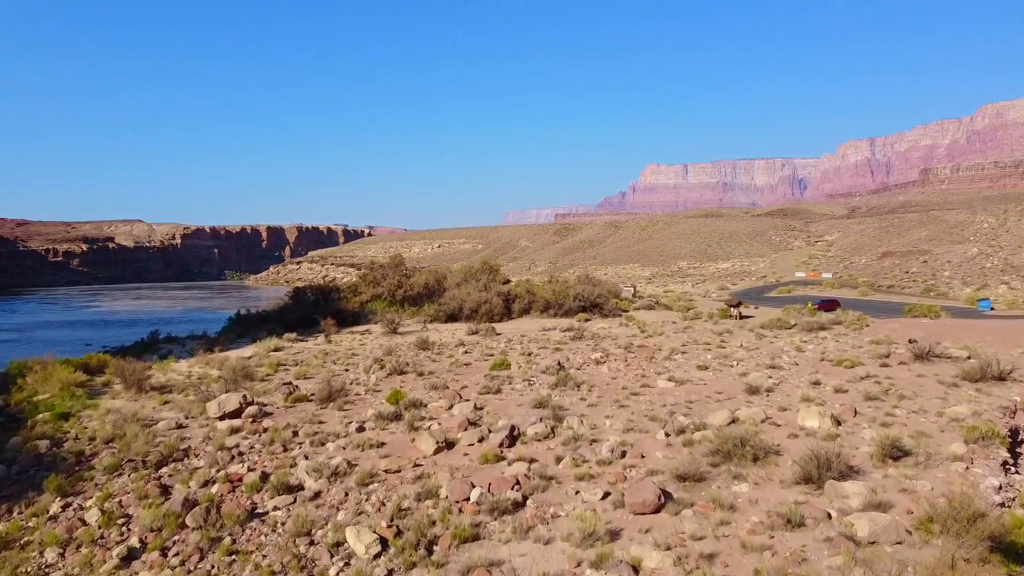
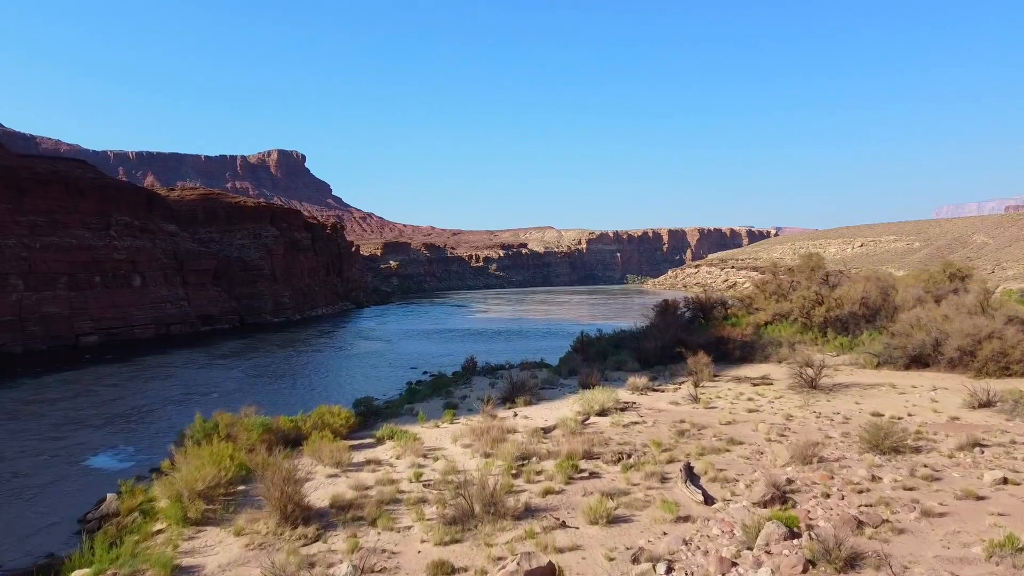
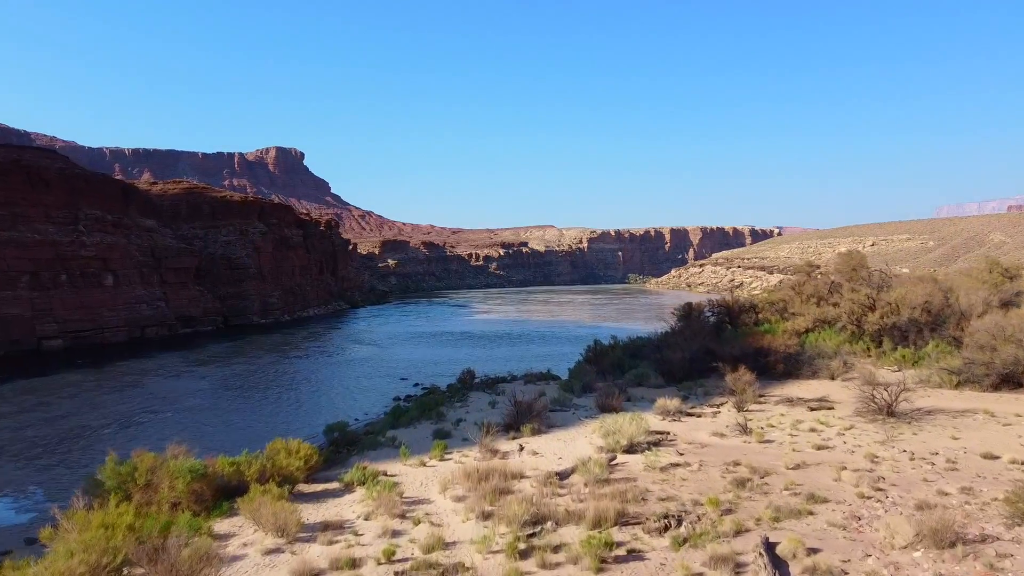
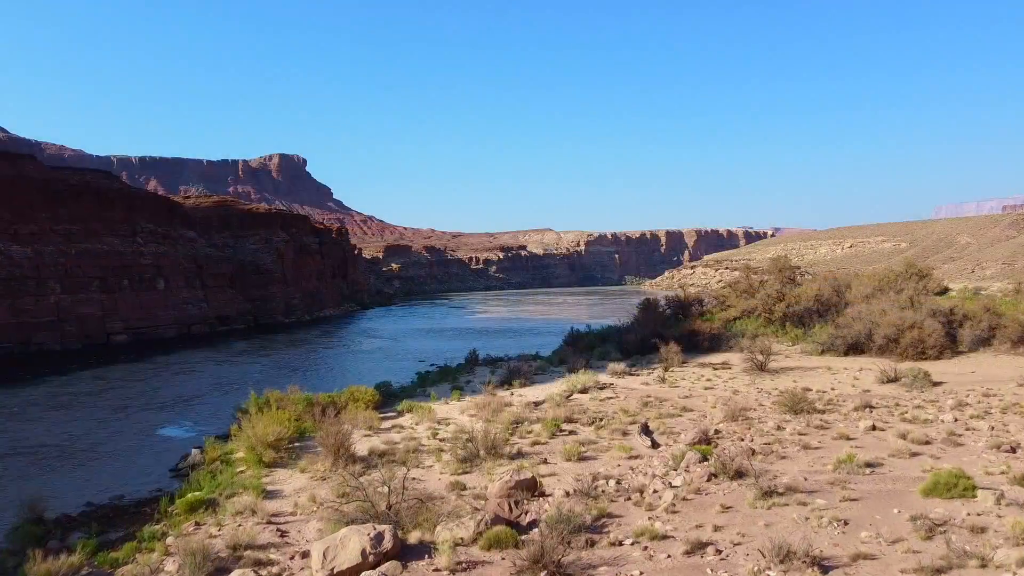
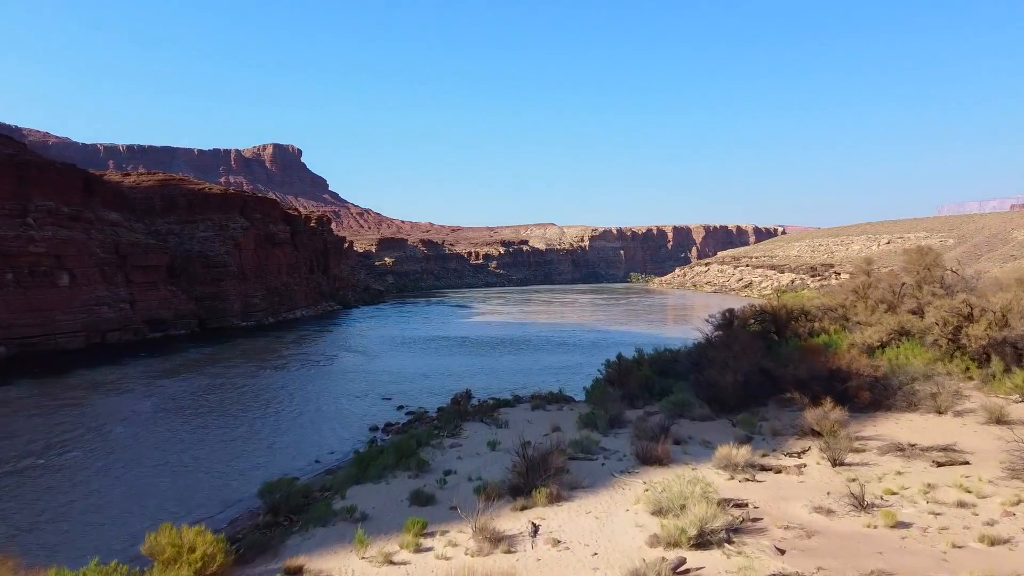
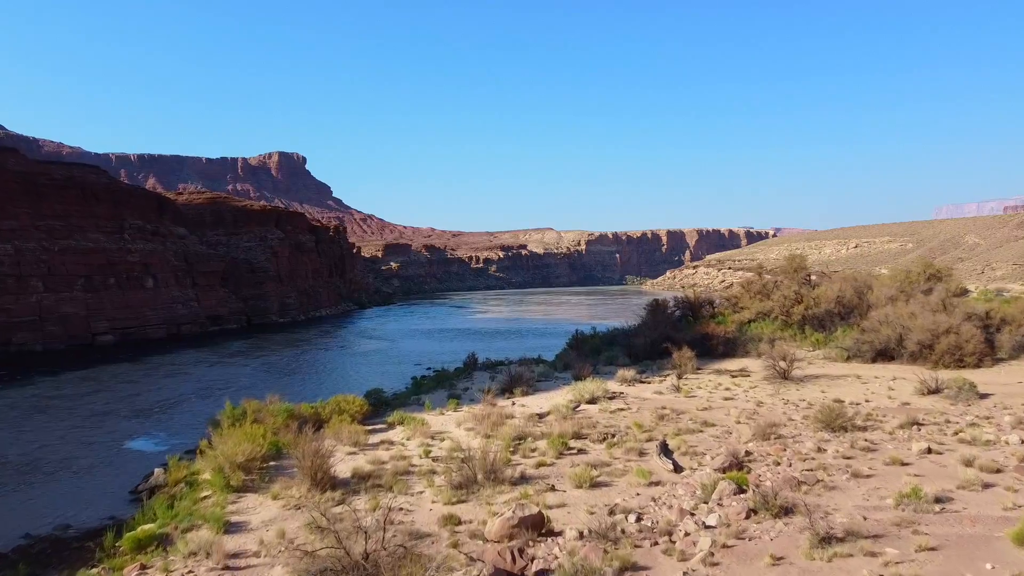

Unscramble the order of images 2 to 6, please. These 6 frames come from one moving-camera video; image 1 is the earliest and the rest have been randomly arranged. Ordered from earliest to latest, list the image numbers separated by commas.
4, 6, 2, 3, 5
